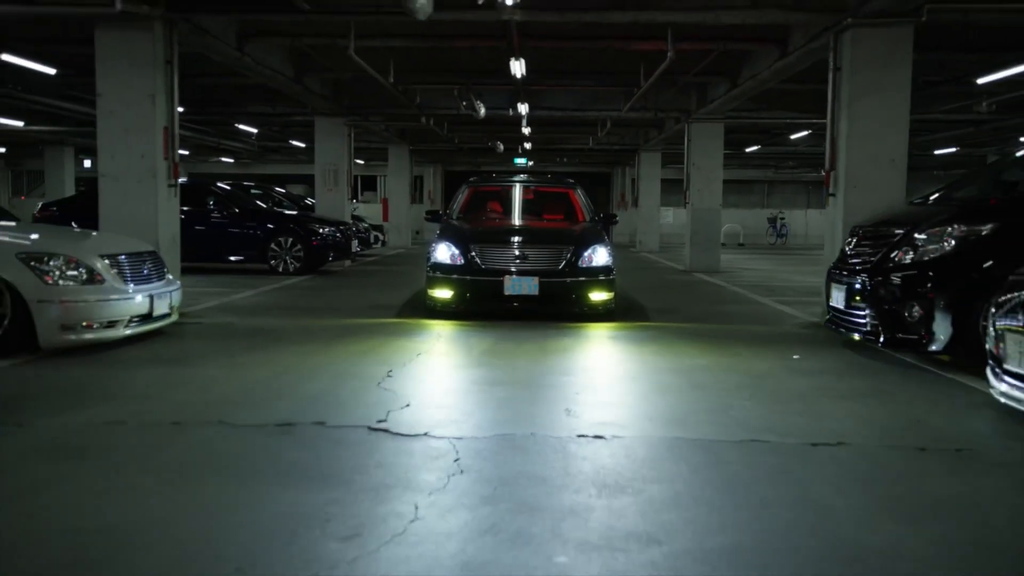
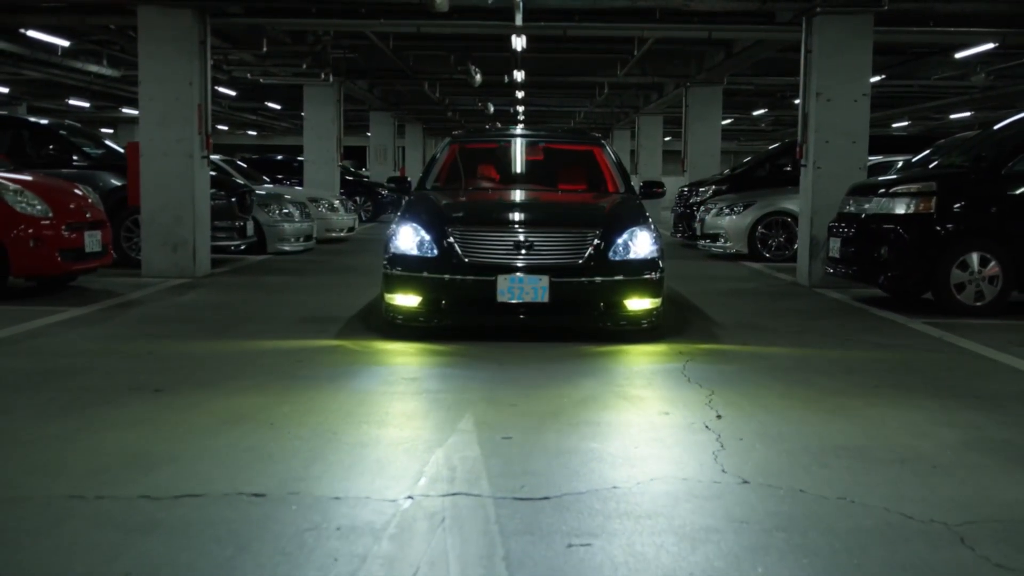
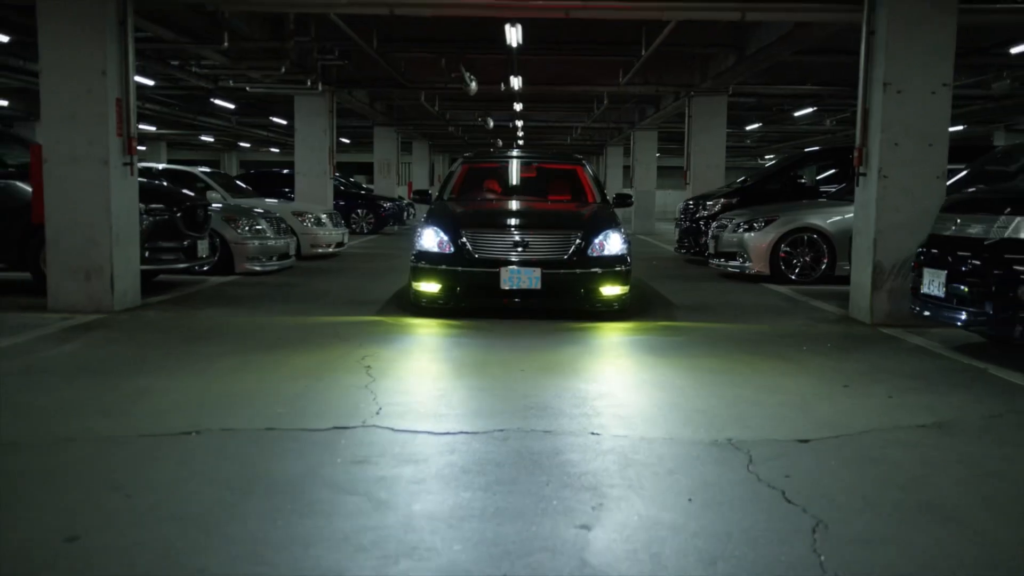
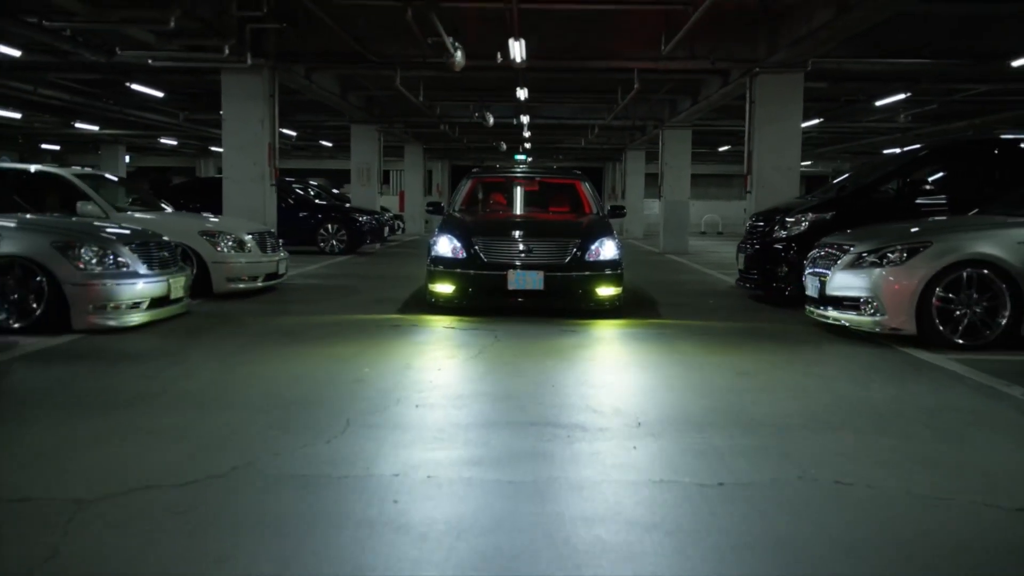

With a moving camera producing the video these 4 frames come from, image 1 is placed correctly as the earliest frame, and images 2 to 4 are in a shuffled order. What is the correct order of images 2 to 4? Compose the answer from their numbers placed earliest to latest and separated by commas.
4, 3, 2
